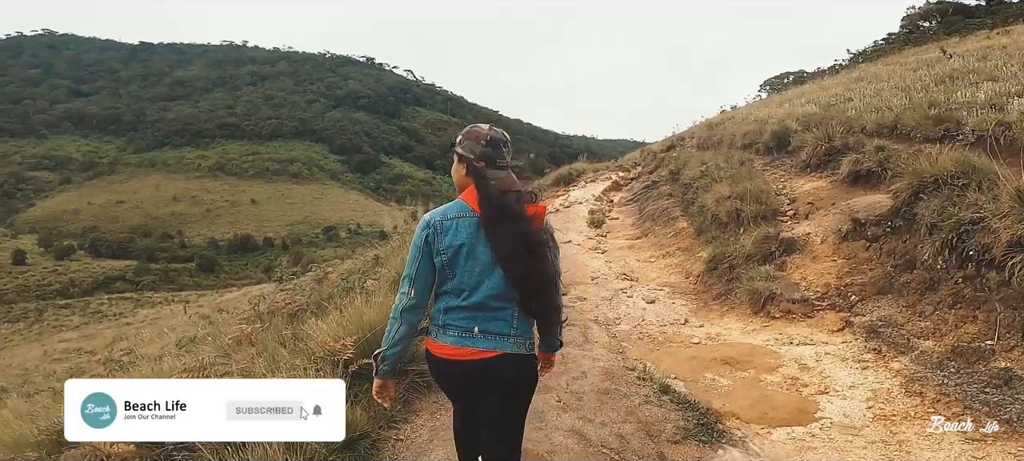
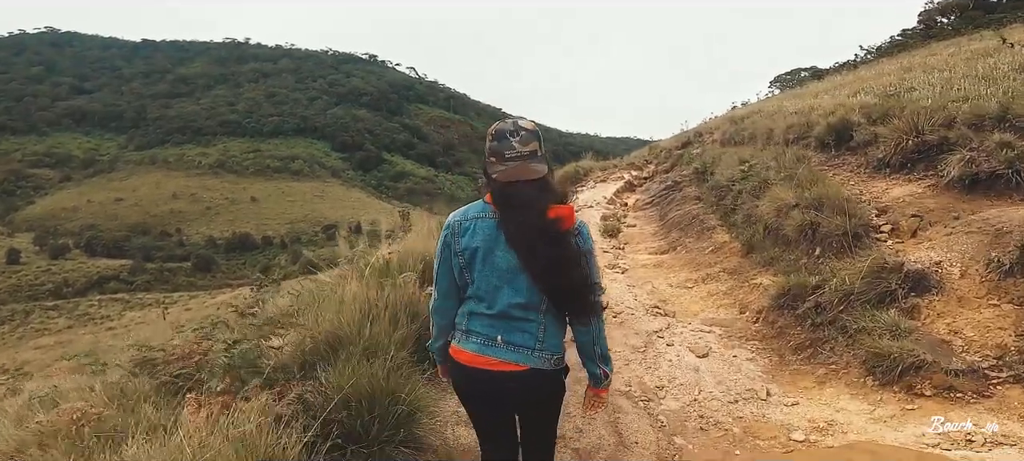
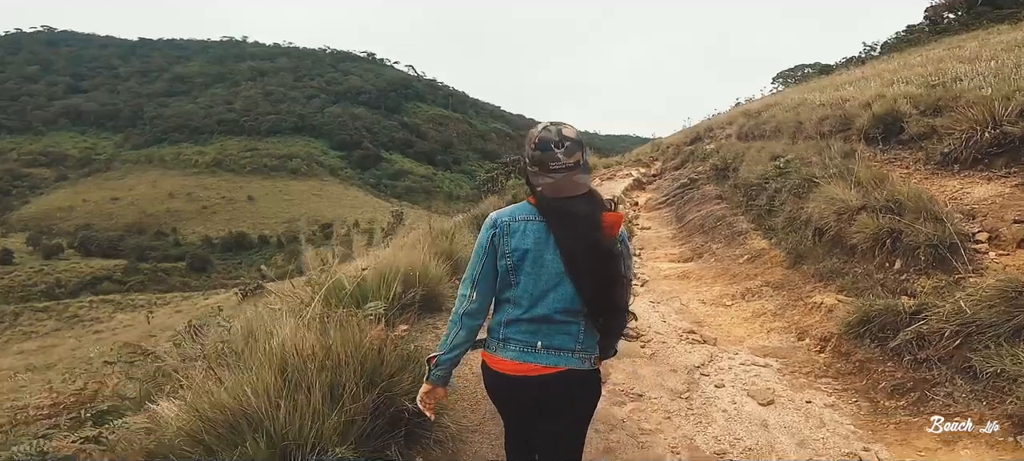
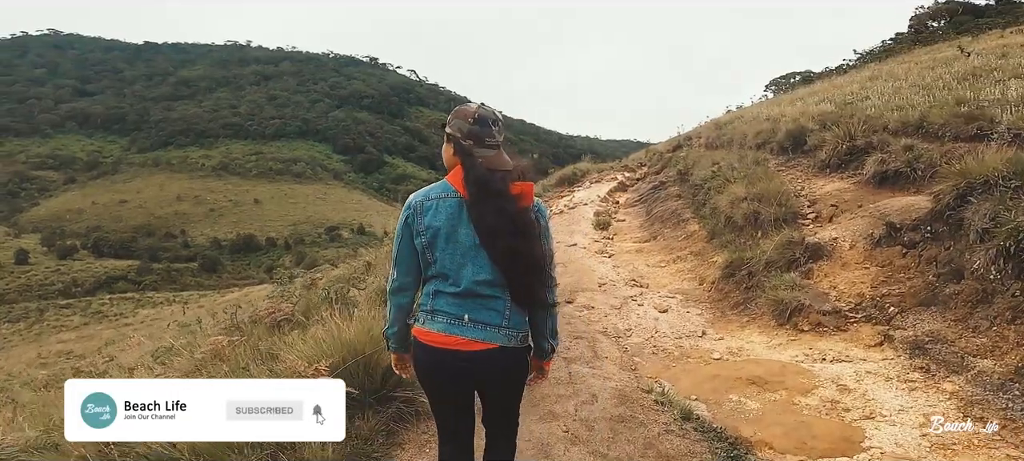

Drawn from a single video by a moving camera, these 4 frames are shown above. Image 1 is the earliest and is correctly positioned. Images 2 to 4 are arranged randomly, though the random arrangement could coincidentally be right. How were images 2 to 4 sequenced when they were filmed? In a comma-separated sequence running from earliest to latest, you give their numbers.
4, 2, 3
